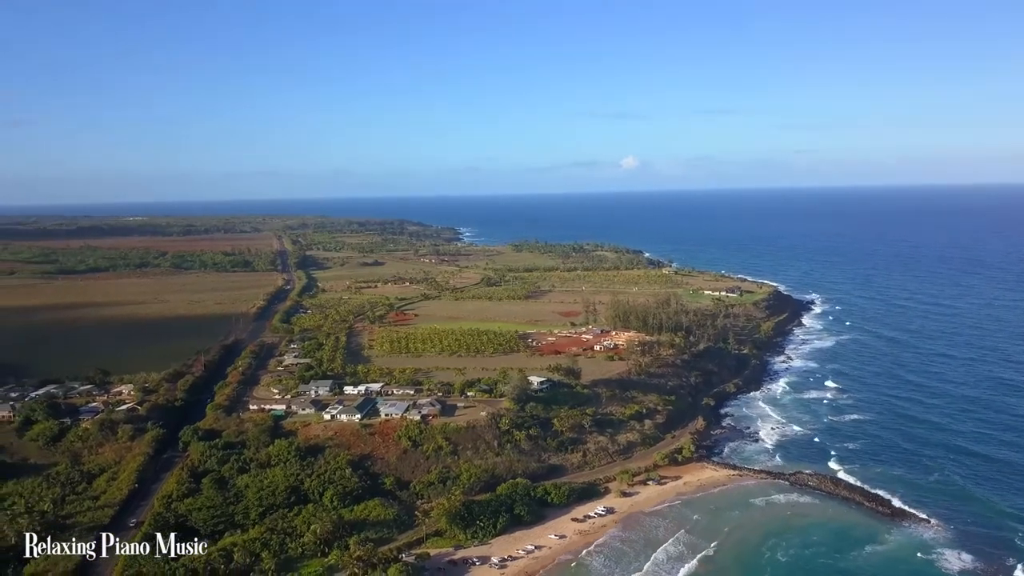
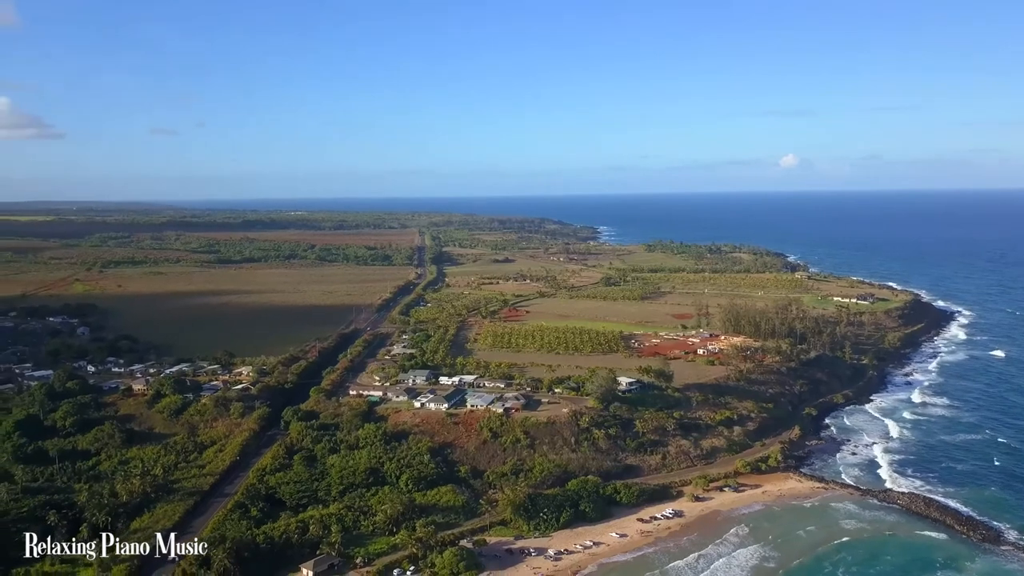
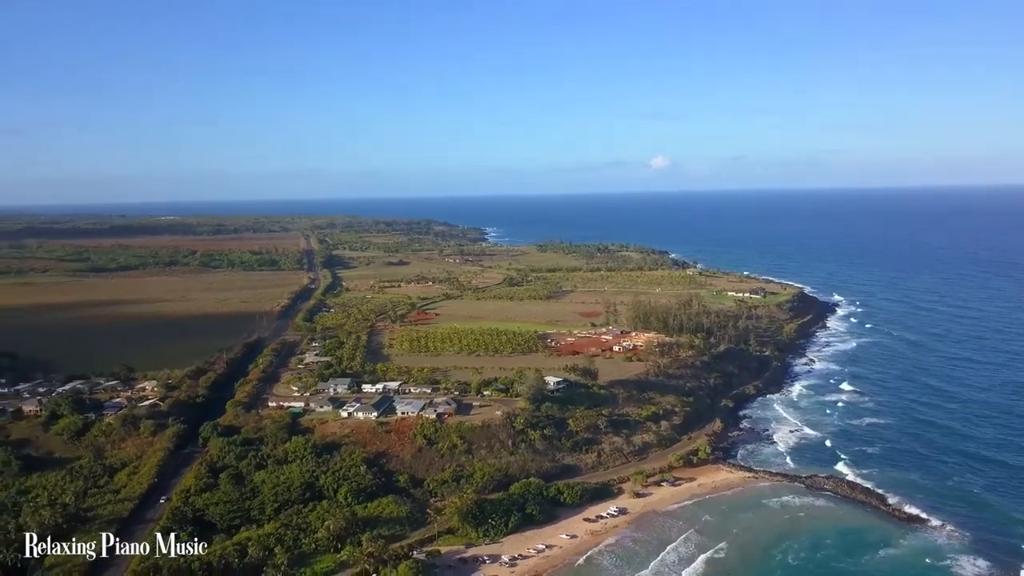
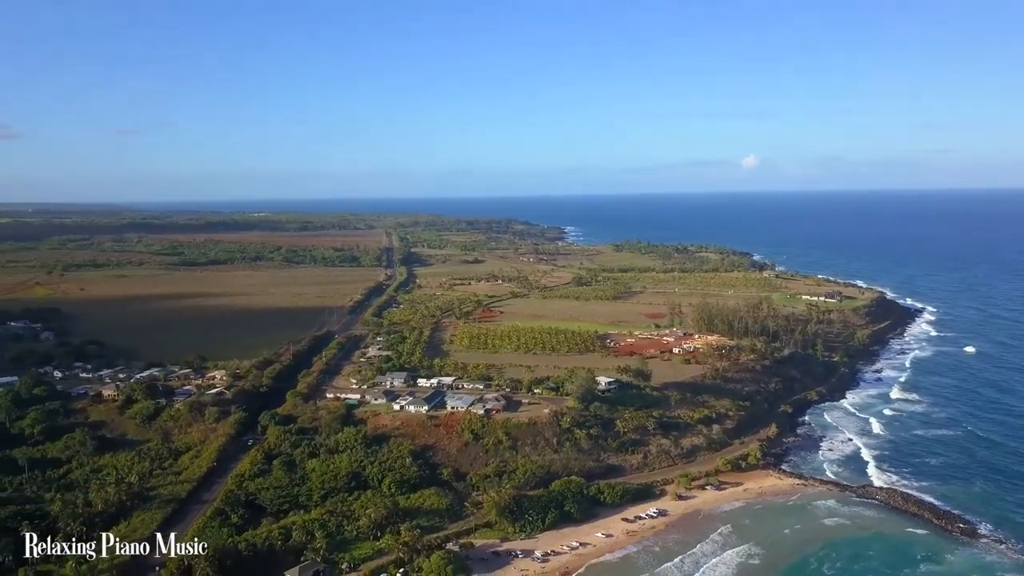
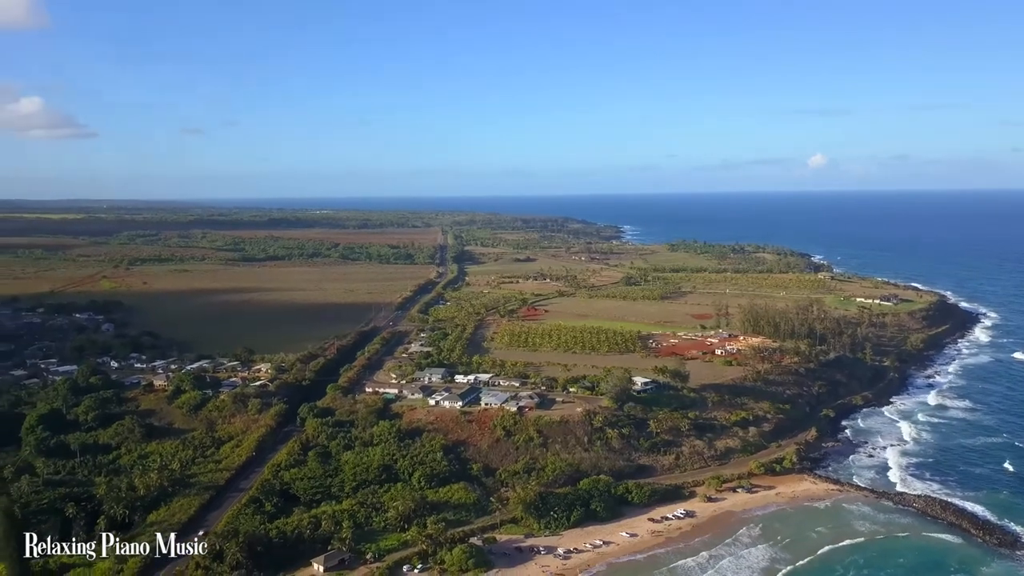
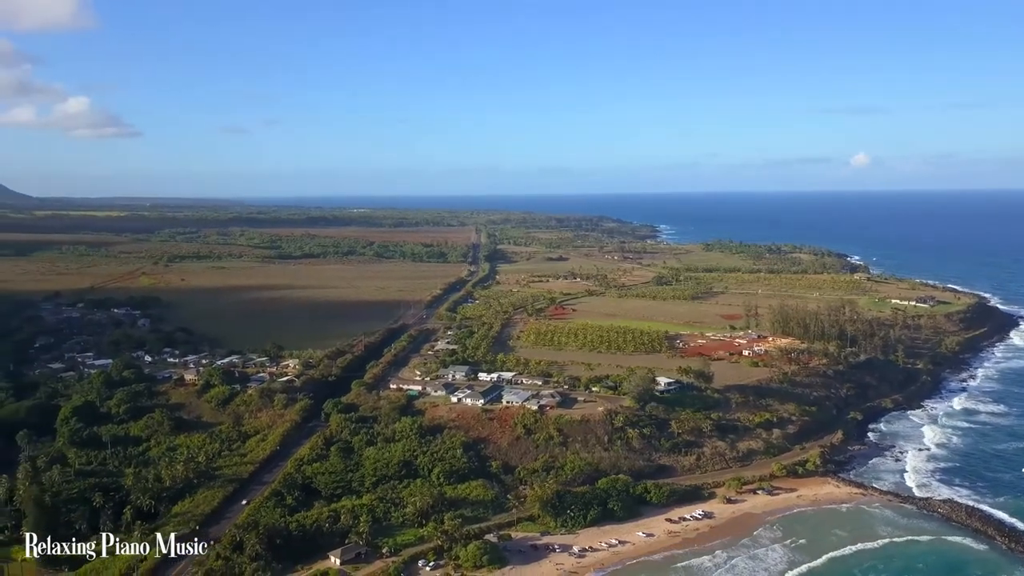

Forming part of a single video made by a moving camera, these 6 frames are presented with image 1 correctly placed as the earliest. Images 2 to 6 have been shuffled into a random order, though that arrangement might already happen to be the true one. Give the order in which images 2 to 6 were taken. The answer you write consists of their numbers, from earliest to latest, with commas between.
3, 4, 2, 5, 6
